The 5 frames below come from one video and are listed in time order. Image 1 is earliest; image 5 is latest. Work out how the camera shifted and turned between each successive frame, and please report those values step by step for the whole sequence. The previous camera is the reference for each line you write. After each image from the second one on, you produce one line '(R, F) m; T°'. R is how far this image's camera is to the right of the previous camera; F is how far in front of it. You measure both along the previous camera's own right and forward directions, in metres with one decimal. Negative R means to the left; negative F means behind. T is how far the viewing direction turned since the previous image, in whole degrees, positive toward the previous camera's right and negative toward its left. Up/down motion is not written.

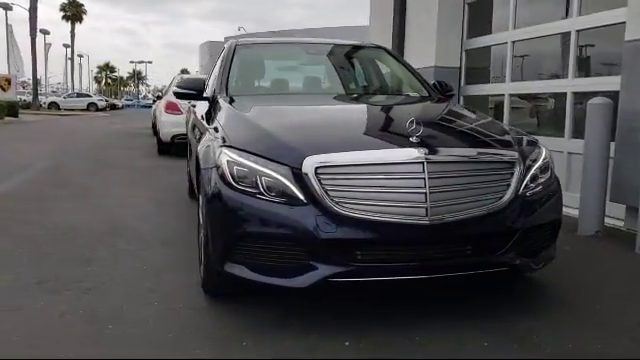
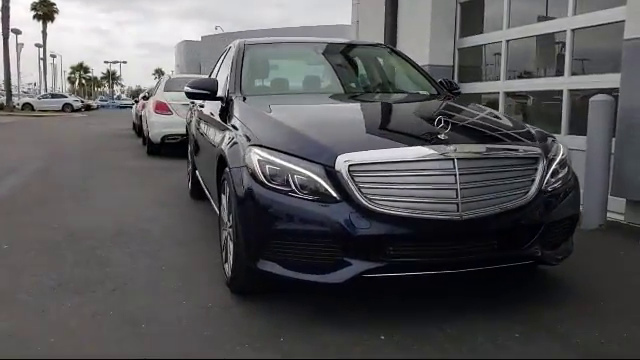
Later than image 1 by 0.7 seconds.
(-0.3, 0.0) m; +2°
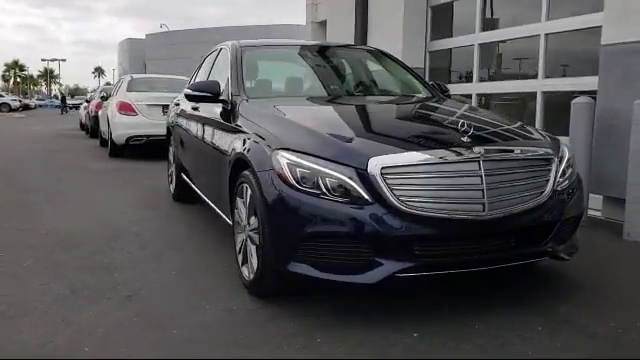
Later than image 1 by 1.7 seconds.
(-0.5, 0.0) m; +5°
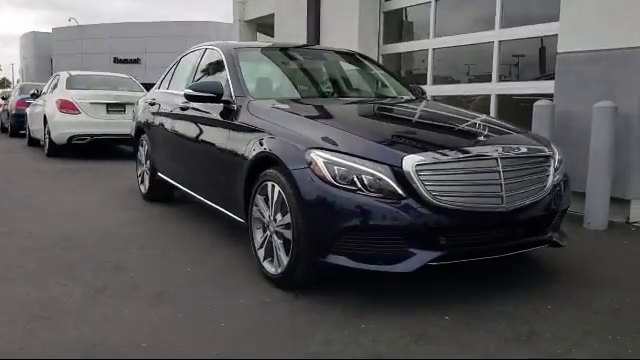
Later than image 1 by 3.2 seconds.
(-0.7, -0.2) m; +8°
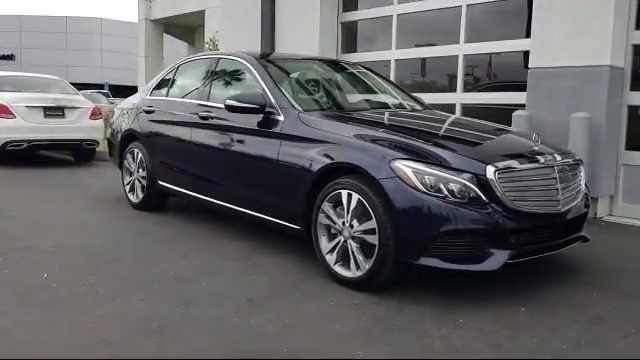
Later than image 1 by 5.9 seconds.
(-1.3, -0.1) m; +11°
